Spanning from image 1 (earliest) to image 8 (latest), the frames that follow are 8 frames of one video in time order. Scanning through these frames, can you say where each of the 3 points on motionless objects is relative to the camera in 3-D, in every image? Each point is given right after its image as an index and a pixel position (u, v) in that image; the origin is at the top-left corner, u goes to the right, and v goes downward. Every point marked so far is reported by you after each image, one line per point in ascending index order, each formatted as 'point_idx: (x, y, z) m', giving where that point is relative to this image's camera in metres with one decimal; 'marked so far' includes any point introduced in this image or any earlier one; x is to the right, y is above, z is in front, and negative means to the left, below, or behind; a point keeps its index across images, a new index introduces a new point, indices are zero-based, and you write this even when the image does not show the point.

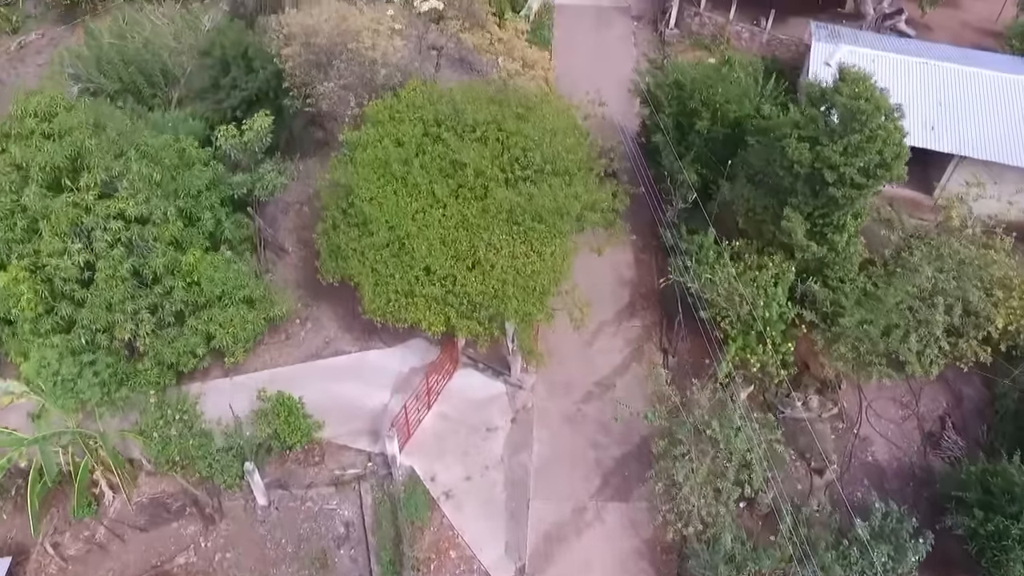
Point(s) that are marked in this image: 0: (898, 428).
0: (+7.1, -2.6, +14.0) m
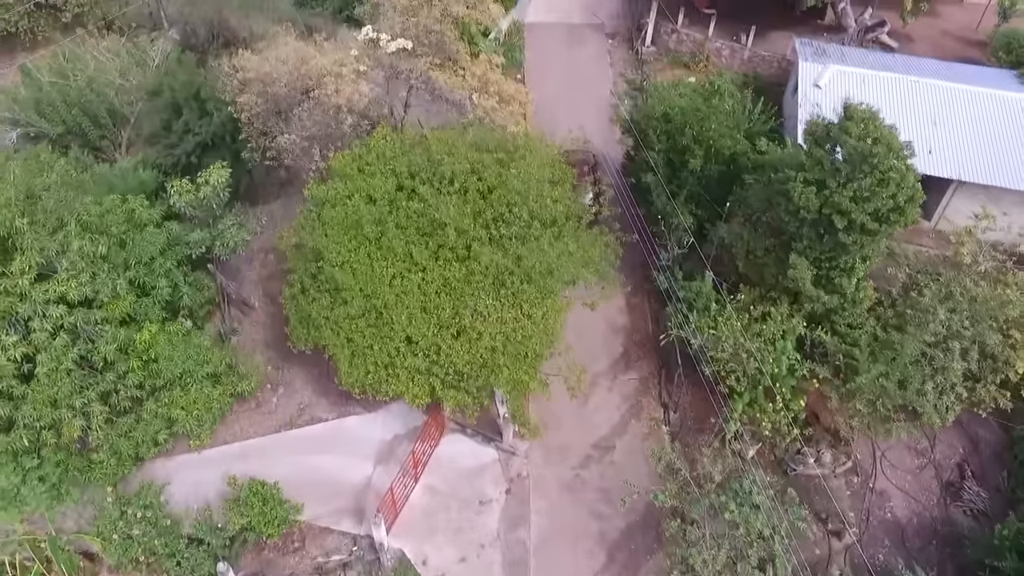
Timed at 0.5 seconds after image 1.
0: (+7.0, -3.3, +13.2) m
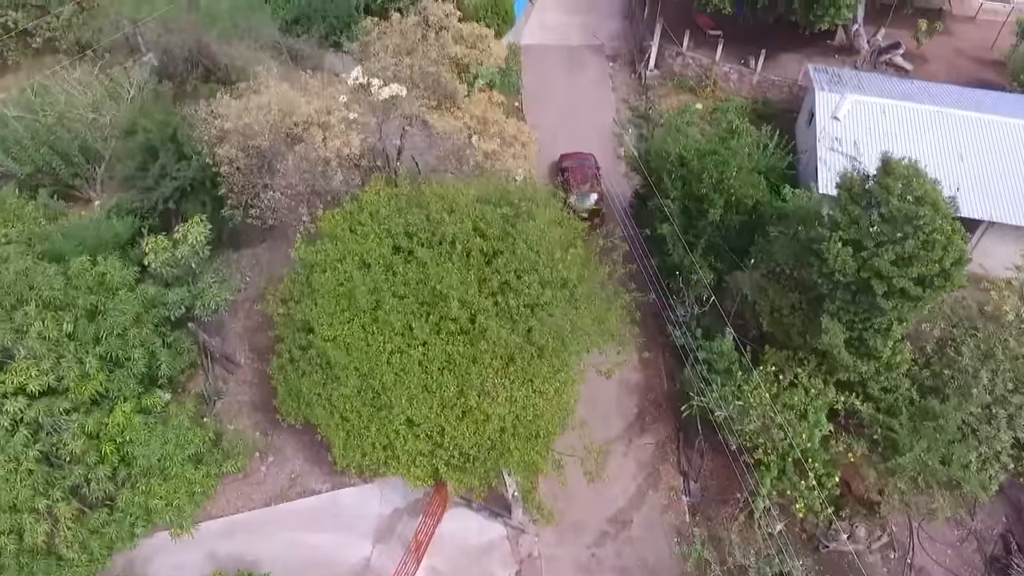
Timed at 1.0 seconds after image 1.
0: (+7.2, -4.3, +12.3) m
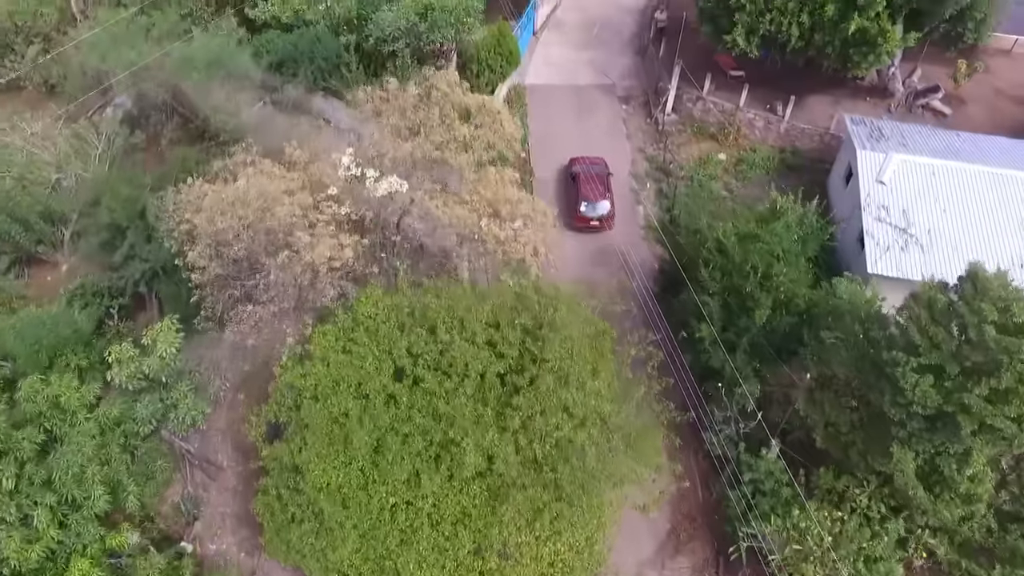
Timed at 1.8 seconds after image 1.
0: (+7.5, -5.9, +10.8) m
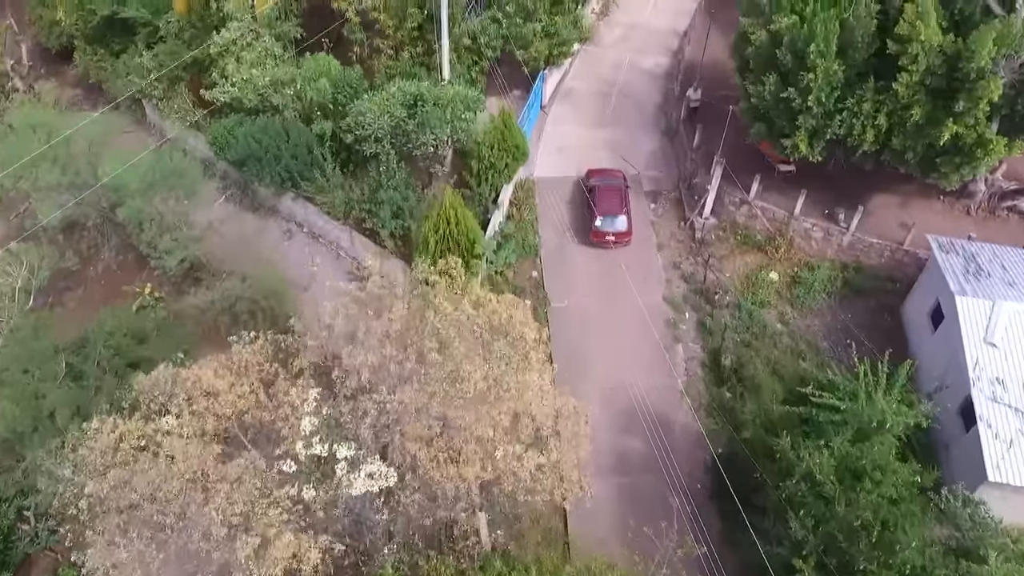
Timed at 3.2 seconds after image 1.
0: (+7.9, -8.8, +8.0) m
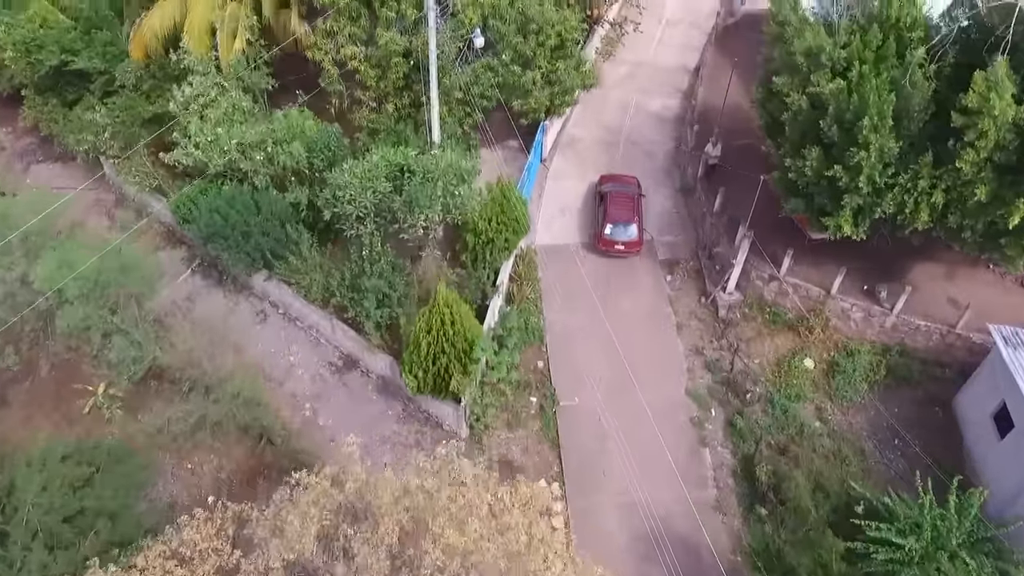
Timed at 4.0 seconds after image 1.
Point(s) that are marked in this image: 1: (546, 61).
0: (+8.2, -10.4, +6.4) m
1: (+0.7, +4.7, +15.5) m
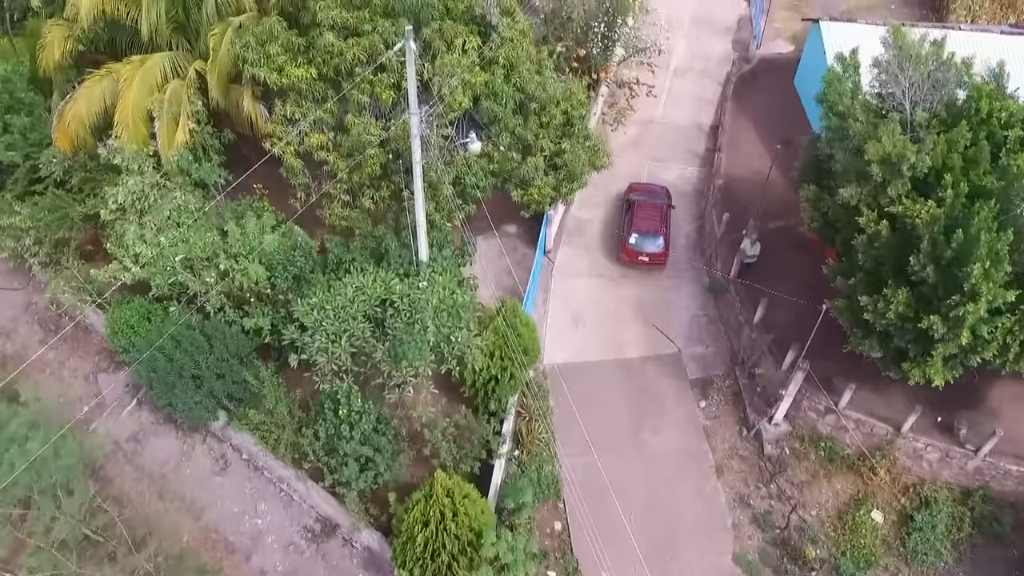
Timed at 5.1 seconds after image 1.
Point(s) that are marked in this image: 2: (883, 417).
0: (+8.8, -12.5, +4.5) m
1: (+0.6, +2.5, +13.1) m
2: (+5.6, -1.9, +11.6) m
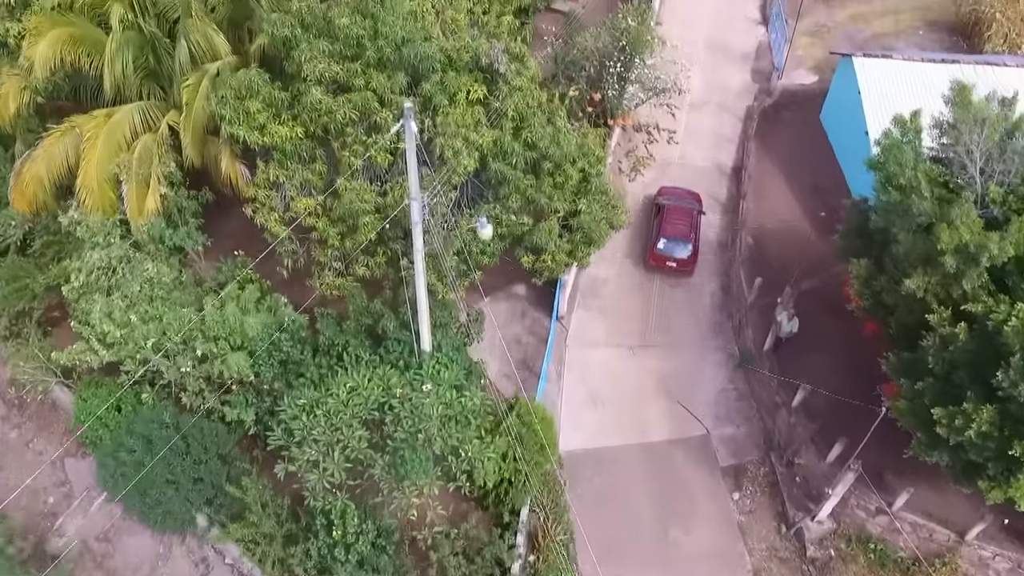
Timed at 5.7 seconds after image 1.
0: (+9.2, -13.7, +3.4) m
1: (+0.8, +1.3, +11.8) m
2: (+5.9, -3.1, +10.4) m
